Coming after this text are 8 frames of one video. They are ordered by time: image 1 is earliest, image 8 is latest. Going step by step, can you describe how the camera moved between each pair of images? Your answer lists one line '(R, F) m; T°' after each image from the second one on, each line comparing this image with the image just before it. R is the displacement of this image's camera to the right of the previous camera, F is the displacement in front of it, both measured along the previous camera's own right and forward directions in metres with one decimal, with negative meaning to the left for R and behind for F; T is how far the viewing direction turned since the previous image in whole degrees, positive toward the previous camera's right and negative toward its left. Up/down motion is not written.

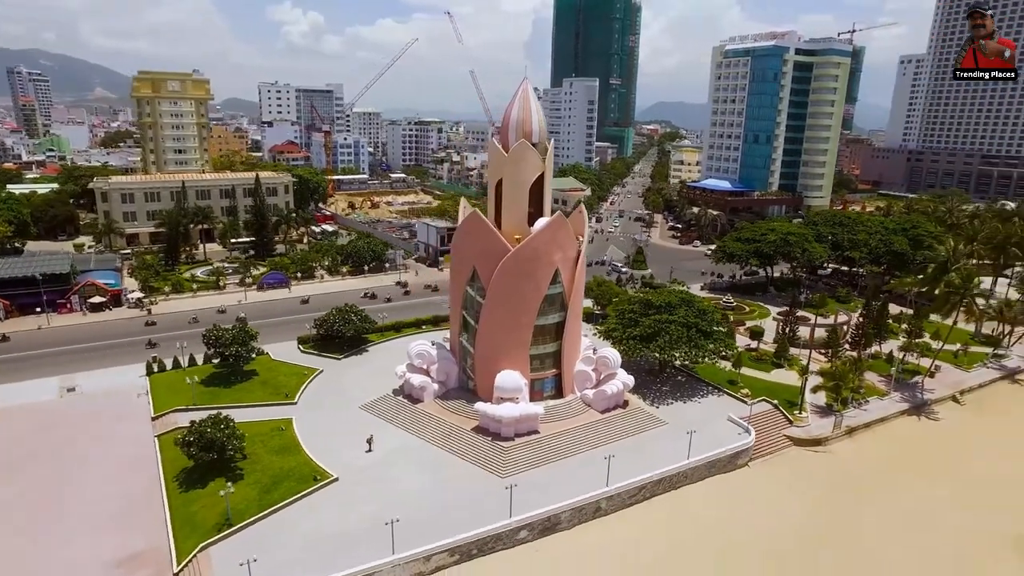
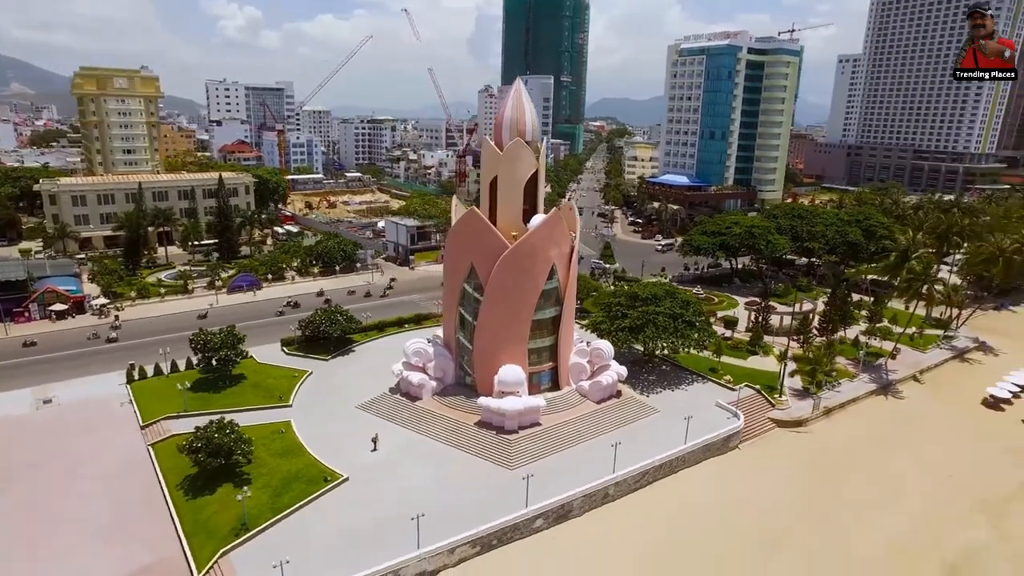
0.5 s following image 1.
(-2.1, -0.4) m; +5°
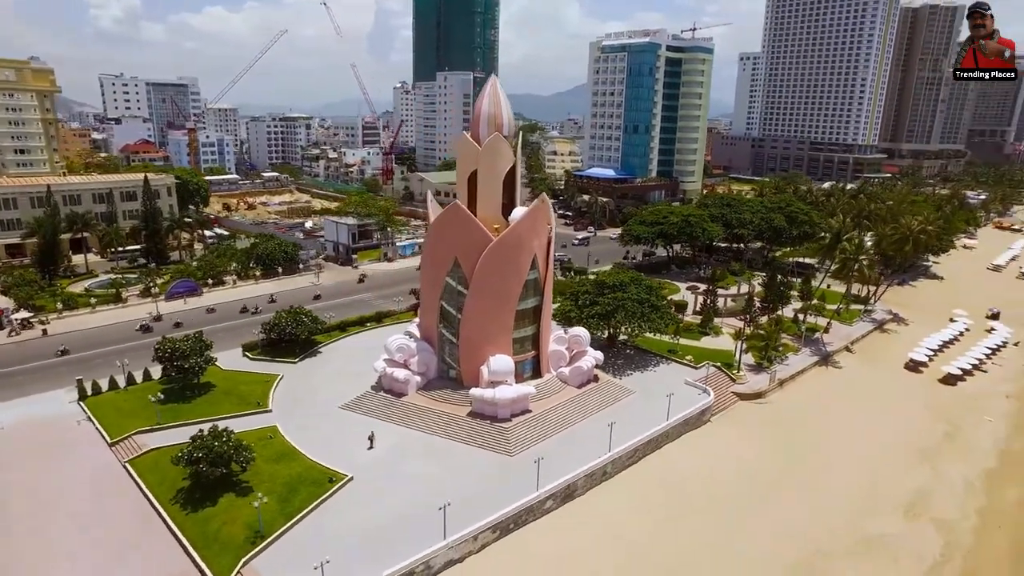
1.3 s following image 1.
(-3.3, -0.3) m; +8°
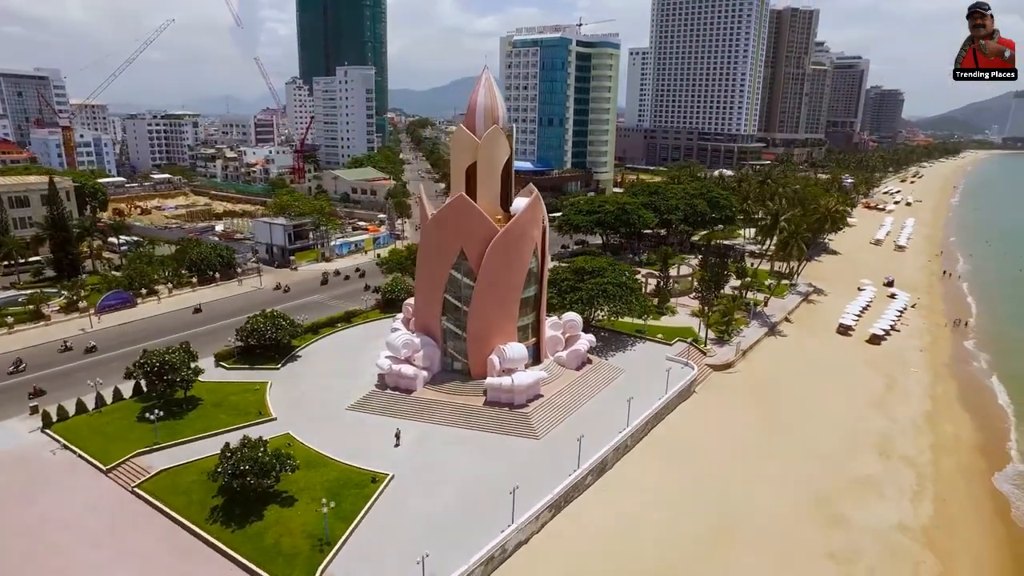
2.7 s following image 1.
(-5.4, -0.1) m; +10°
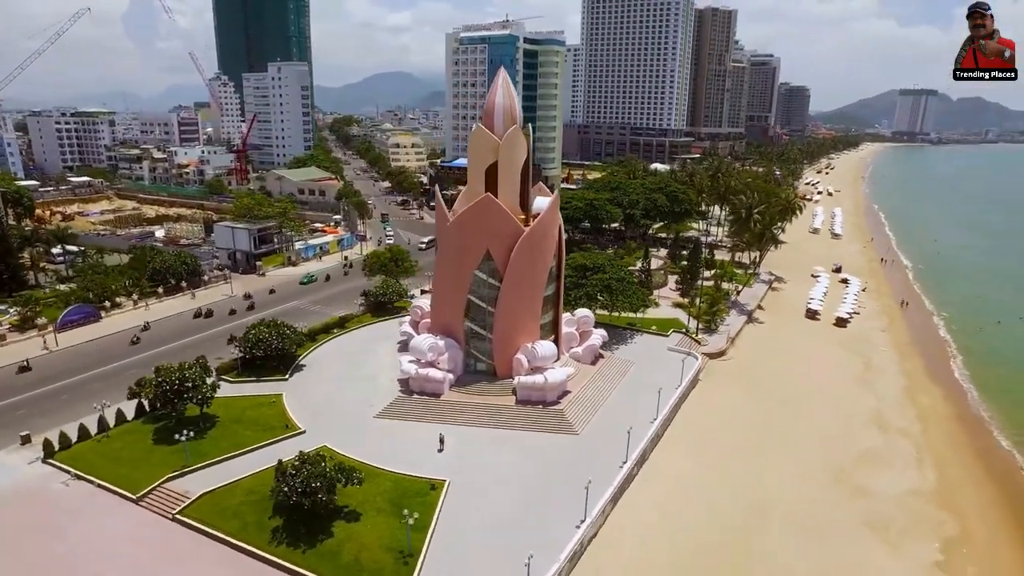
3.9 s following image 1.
(-4.7, +0.2) m; +7°
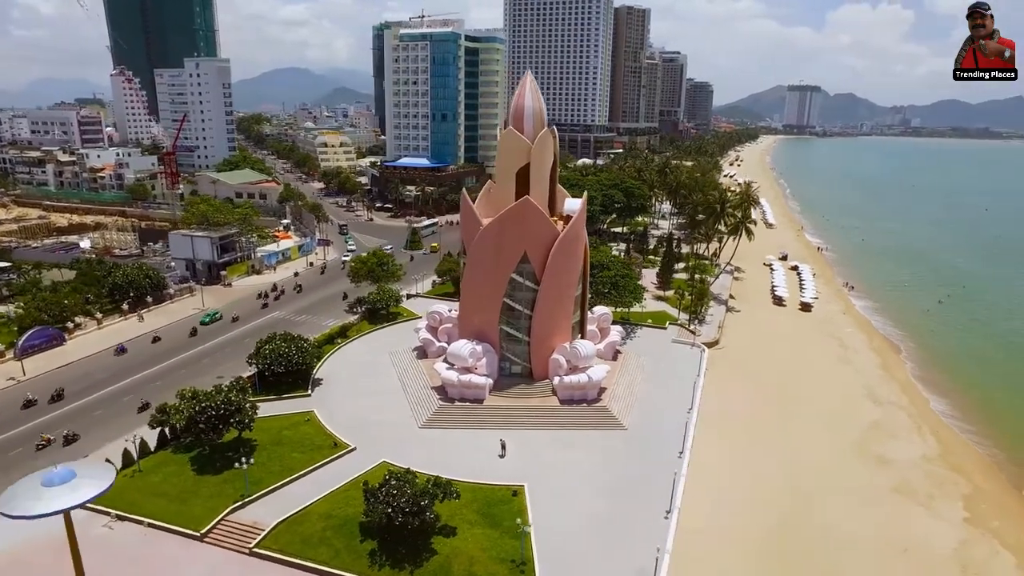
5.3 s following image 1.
(-5.8, +0.4) m; +8°
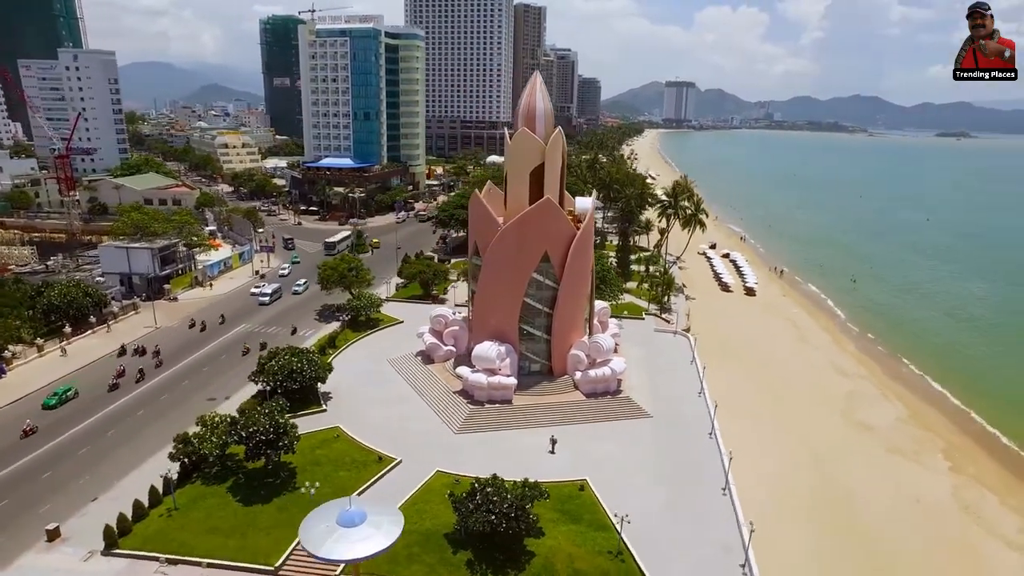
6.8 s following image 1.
(-5.9, +0.4) m; +10°
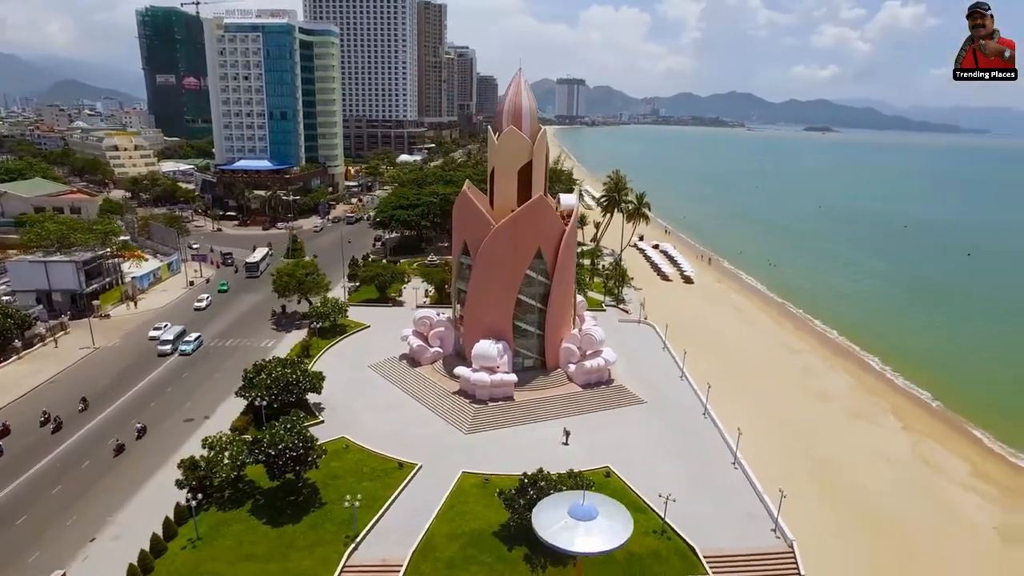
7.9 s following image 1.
(-4.4, +0.1) m; +9°
